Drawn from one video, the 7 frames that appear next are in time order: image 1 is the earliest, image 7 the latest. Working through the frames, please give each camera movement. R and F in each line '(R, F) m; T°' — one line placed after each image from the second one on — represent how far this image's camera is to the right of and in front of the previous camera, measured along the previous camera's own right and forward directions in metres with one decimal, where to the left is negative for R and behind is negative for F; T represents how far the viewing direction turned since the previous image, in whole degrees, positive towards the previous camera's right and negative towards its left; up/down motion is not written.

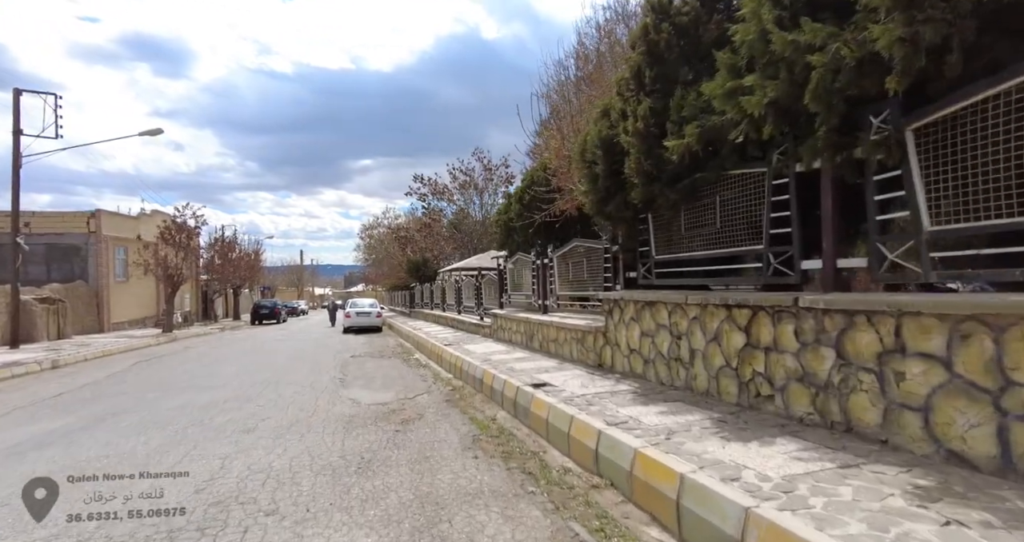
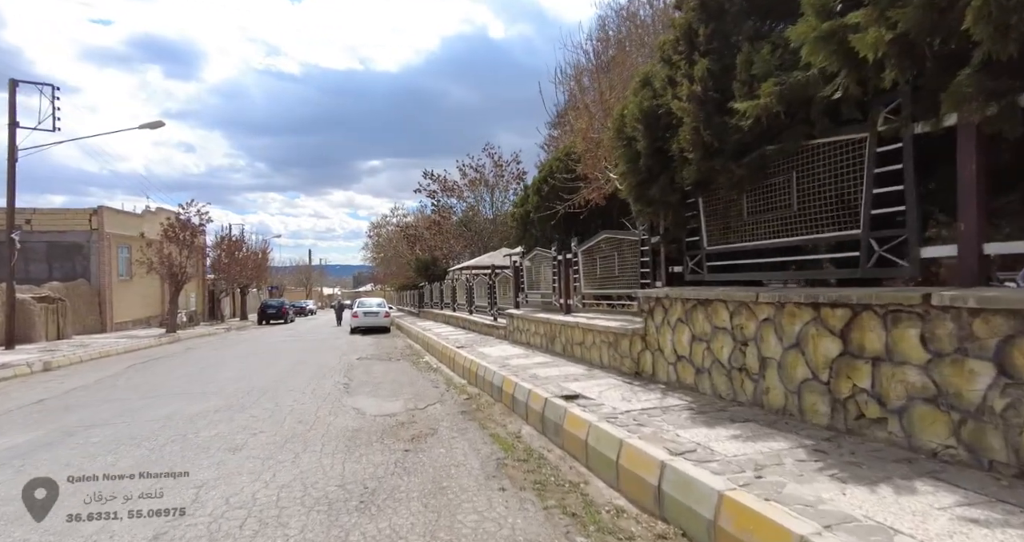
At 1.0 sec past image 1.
(-0.2, +1.0) m; -1°
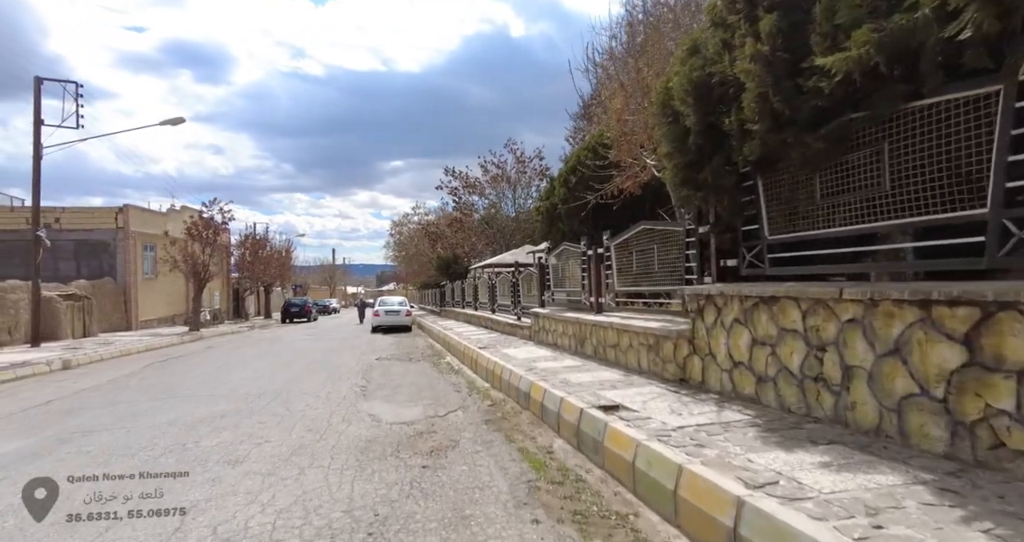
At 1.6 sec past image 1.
(-0.1, +0.7) m; -2°
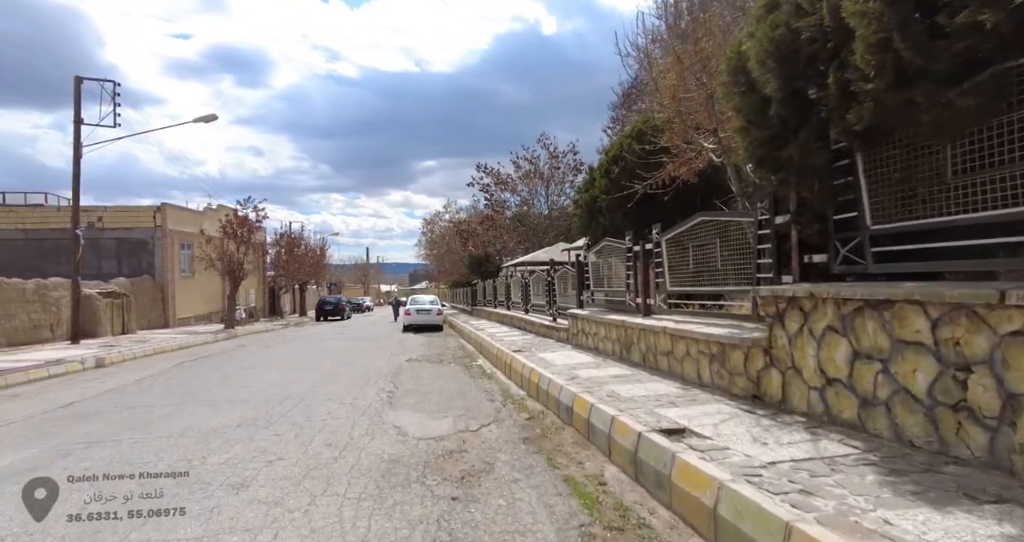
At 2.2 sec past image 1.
(-0.1, +0.8) m; -3°
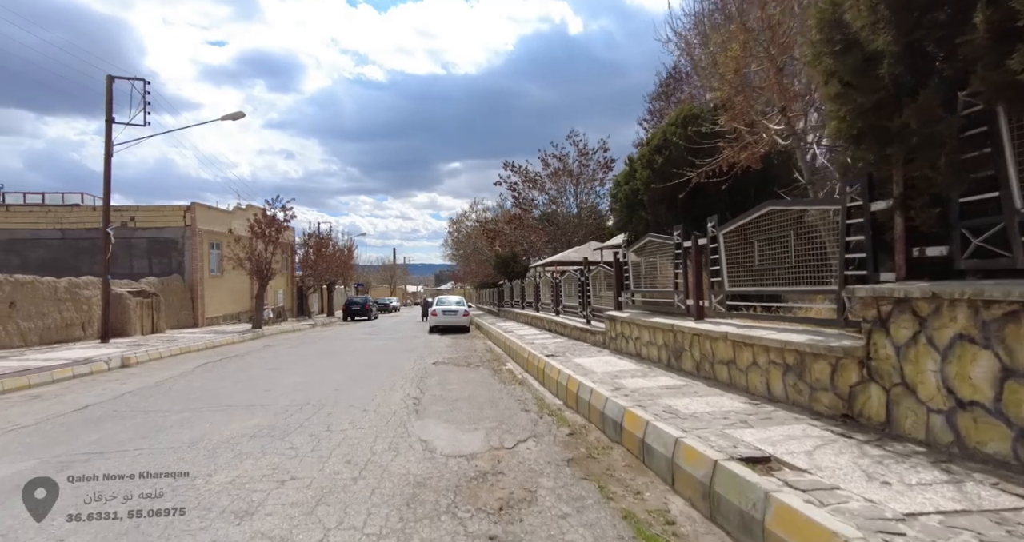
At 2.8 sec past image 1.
(-0.2, +0.7) m; -3°
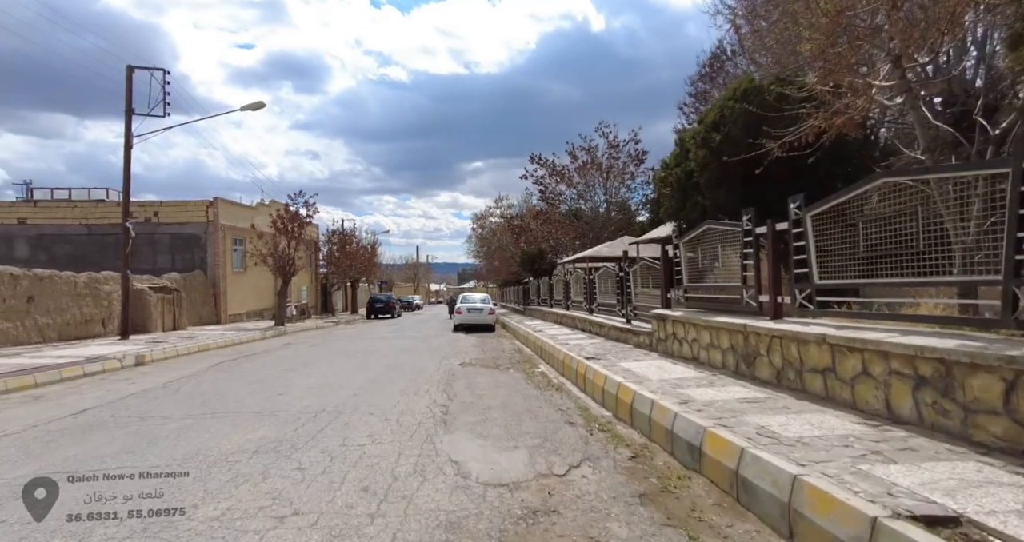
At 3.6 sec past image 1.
(-0.3, +1.1) m; -2°
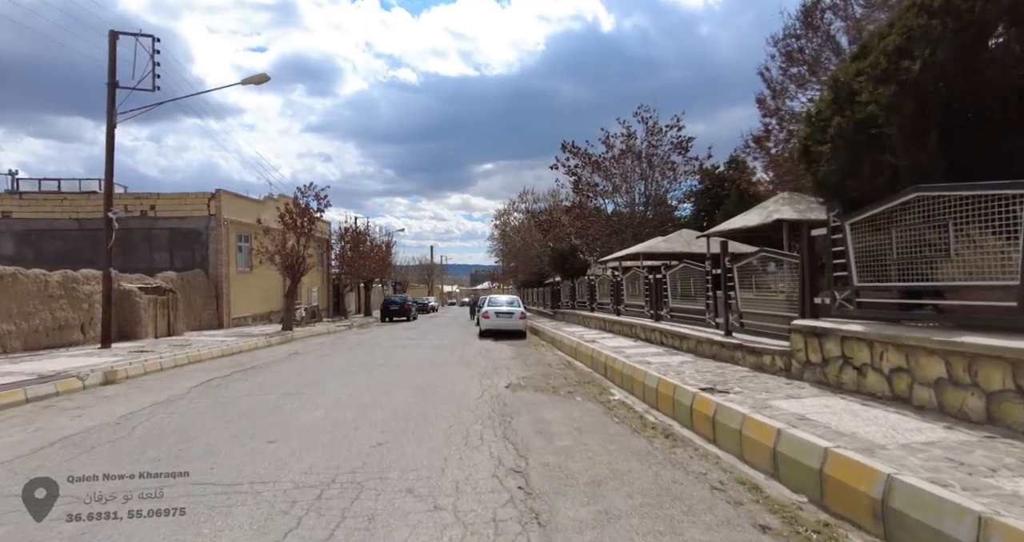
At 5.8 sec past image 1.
(-1.0, +3.0) m; -1°
